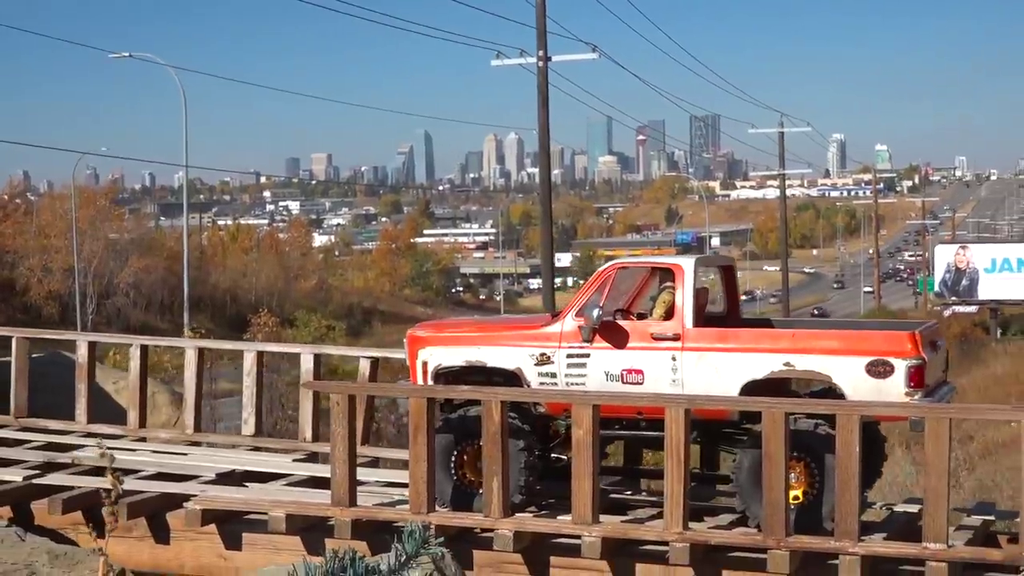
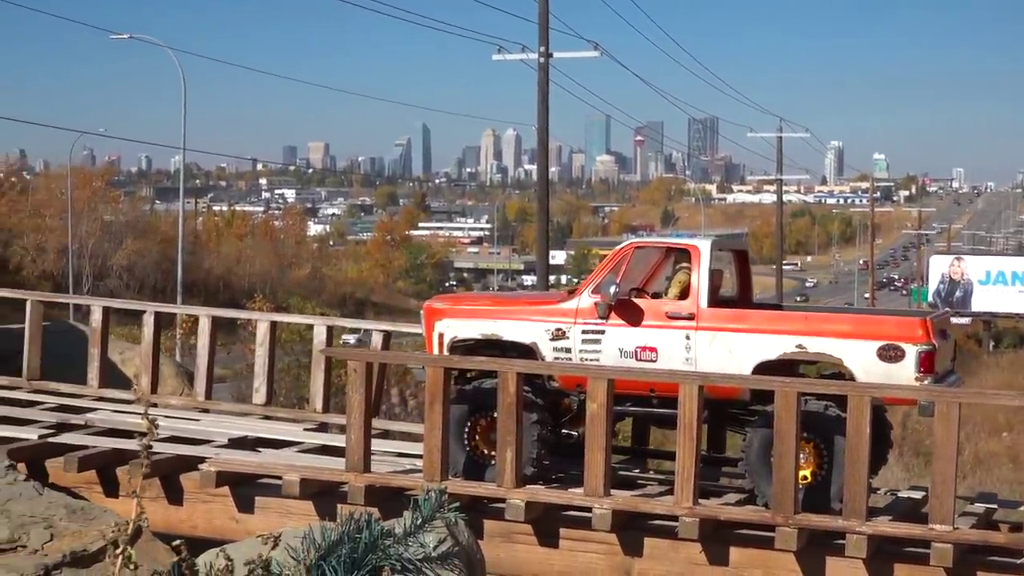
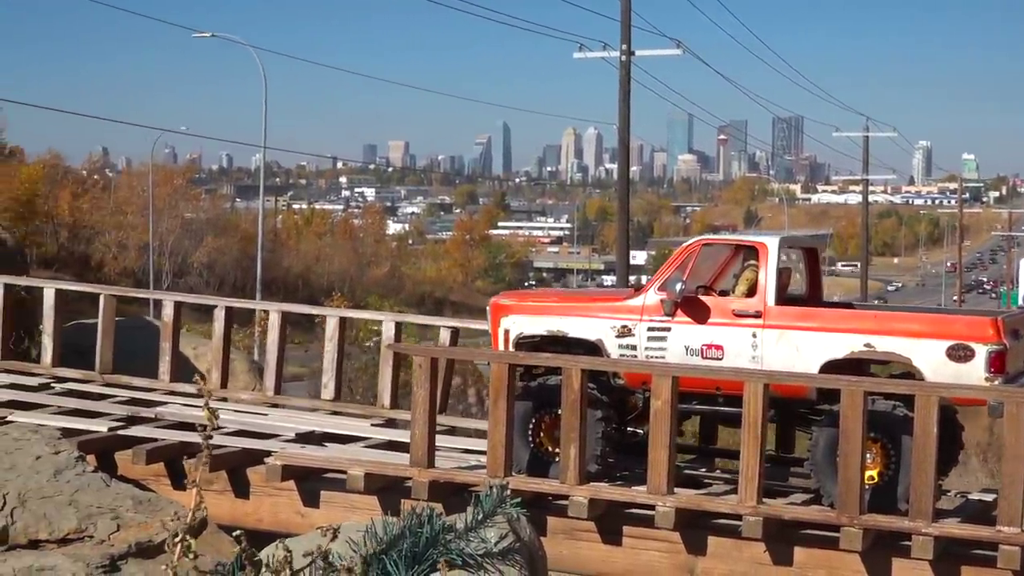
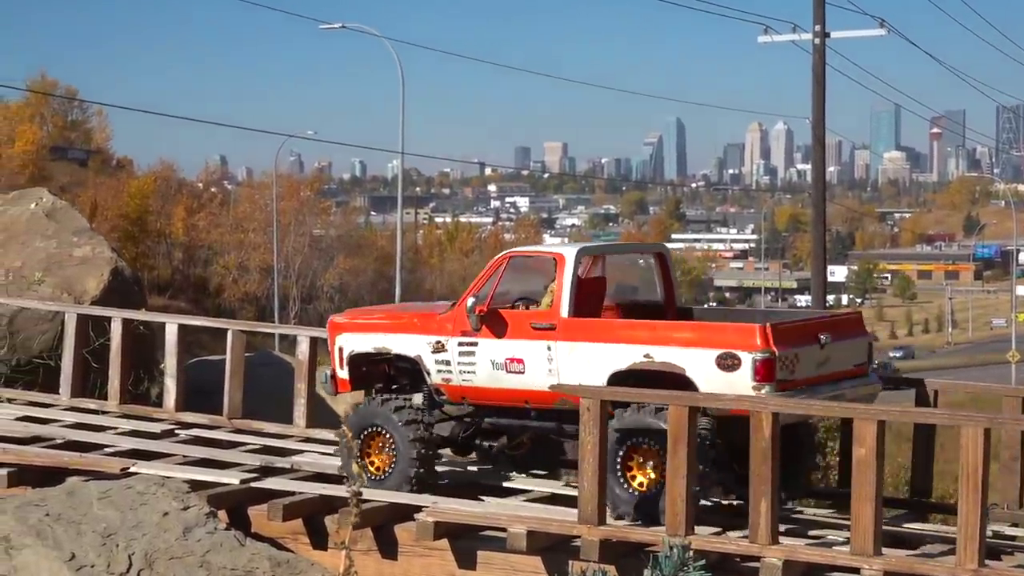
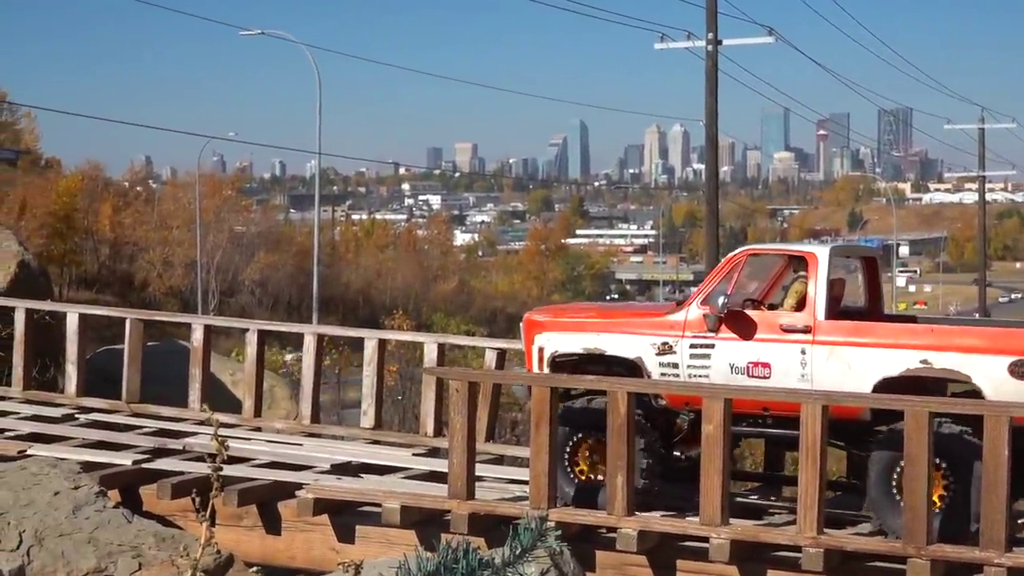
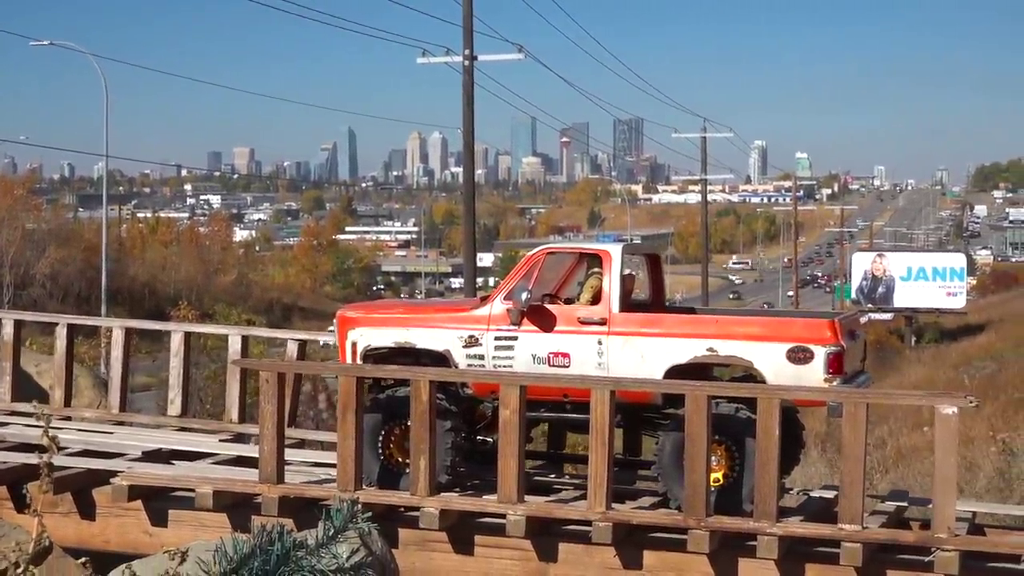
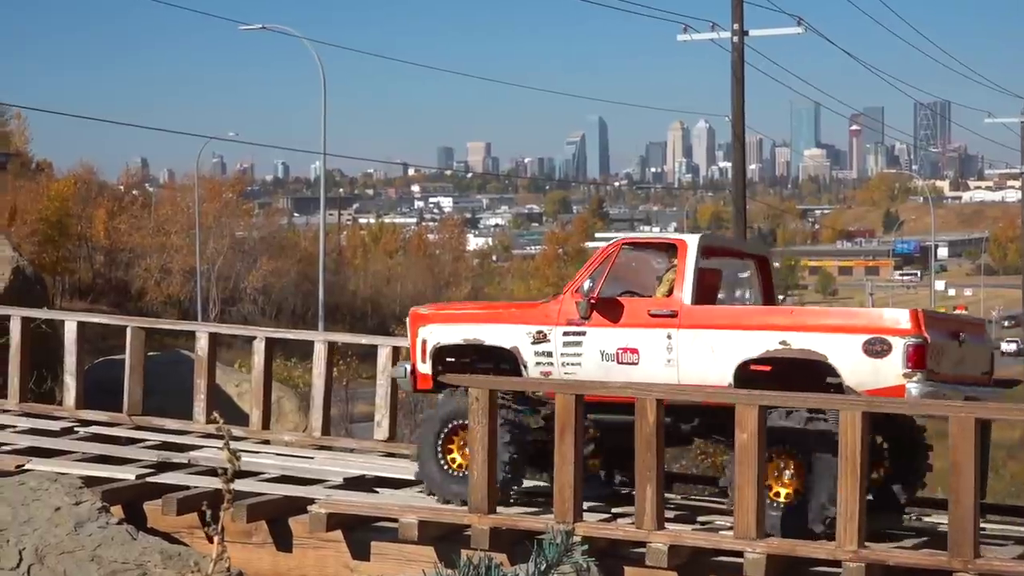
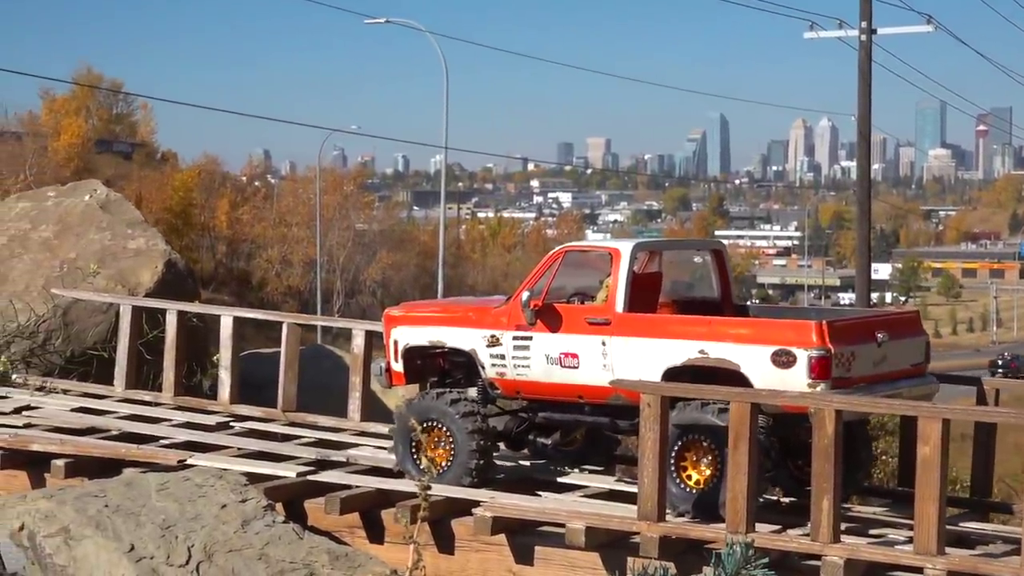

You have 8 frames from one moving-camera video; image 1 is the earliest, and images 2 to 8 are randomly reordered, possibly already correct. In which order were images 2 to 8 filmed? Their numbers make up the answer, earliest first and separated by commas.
6, 2, 3, 5, 7, 4, 8
